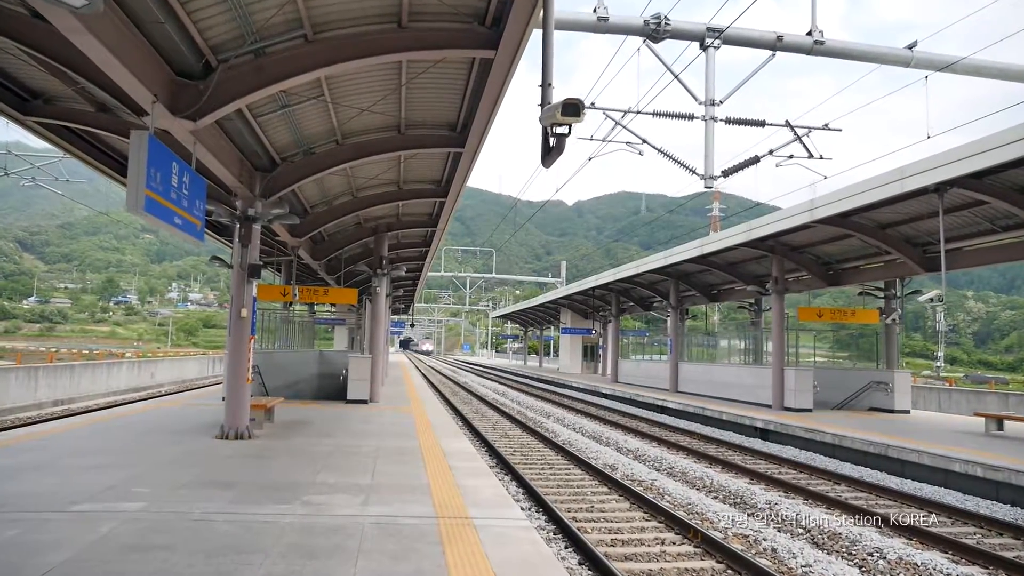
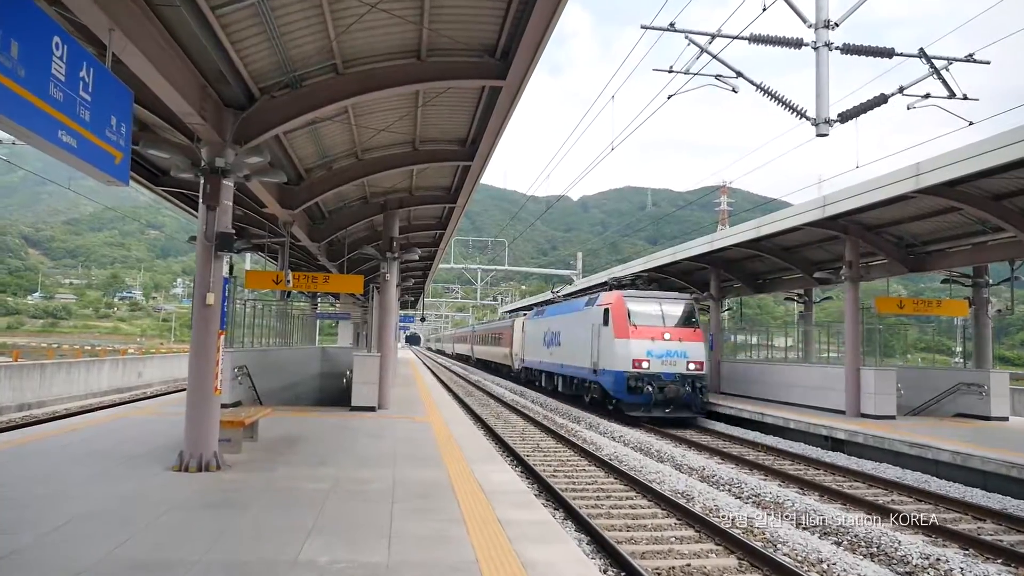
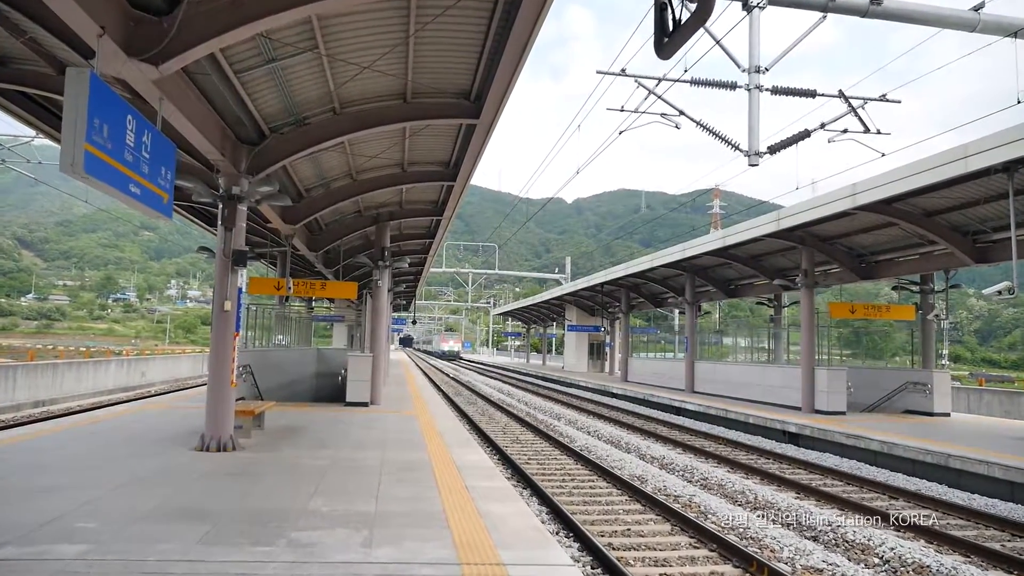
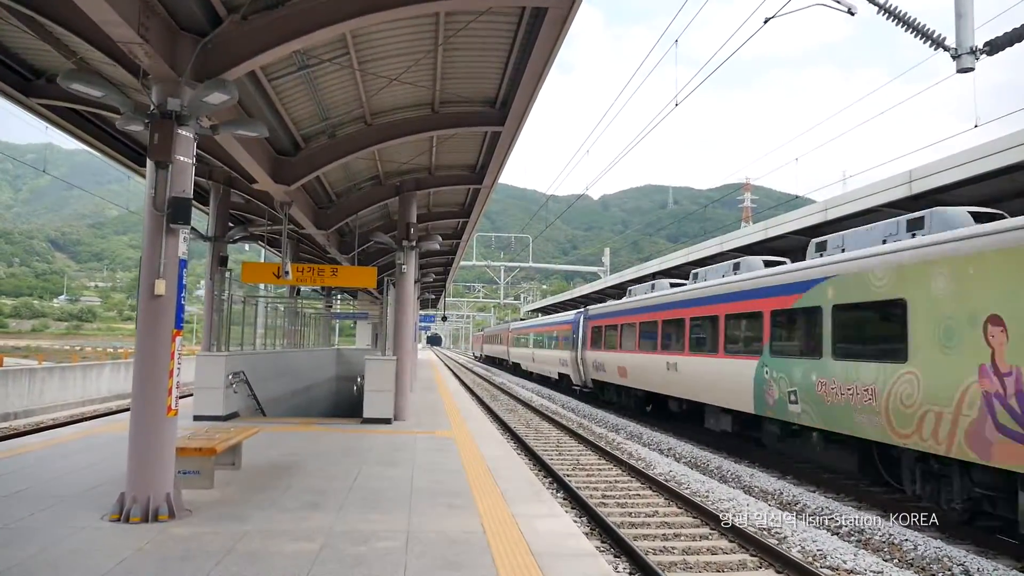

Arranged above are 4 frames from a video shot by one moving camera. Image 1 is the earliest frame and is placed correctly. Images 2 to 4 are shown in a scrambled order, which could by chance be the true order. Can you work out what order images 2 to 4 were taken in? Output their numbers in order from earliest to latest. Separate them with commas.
3, 2, 4
